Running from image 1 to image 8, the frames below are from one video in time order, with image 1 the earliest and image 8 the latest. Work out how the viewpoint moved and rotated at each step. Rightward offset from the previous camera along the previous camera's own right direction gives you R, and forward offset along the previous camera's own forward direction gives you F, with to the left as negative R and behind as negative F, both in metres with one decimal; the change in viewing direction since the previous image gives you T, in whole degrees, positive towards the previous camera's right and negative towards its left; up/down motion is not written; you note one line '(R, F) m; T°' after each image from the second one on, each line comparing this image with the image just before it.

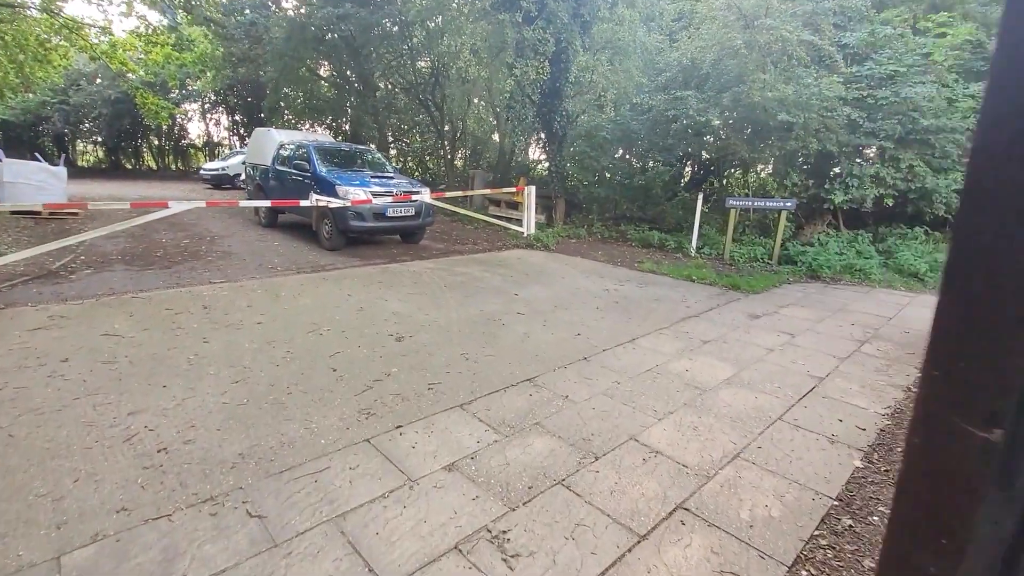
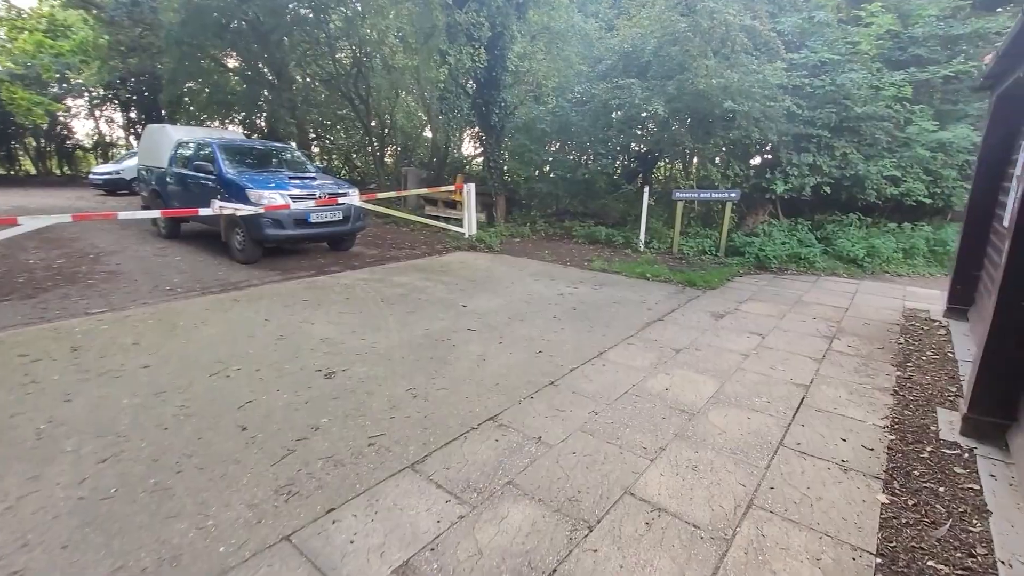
(-0.1, +0.6) m; +7°
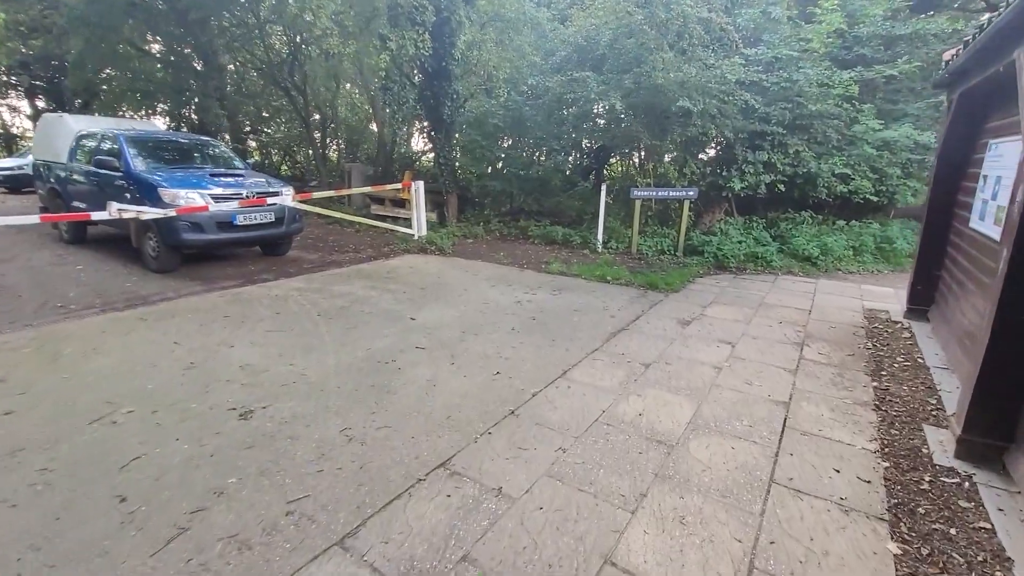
(0.0, +0.5) m; +5°
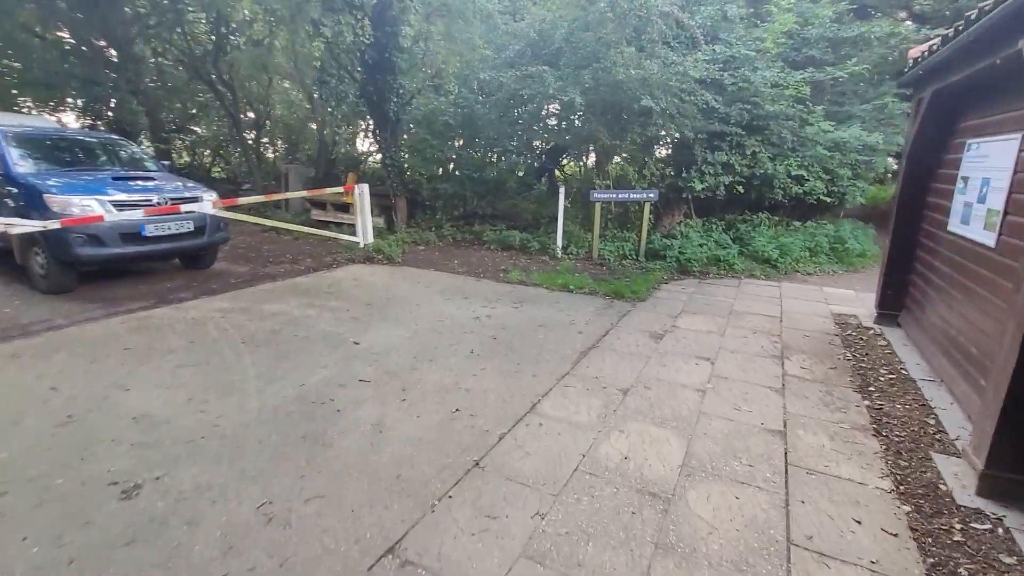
(0.0, +0.5) m; +5°
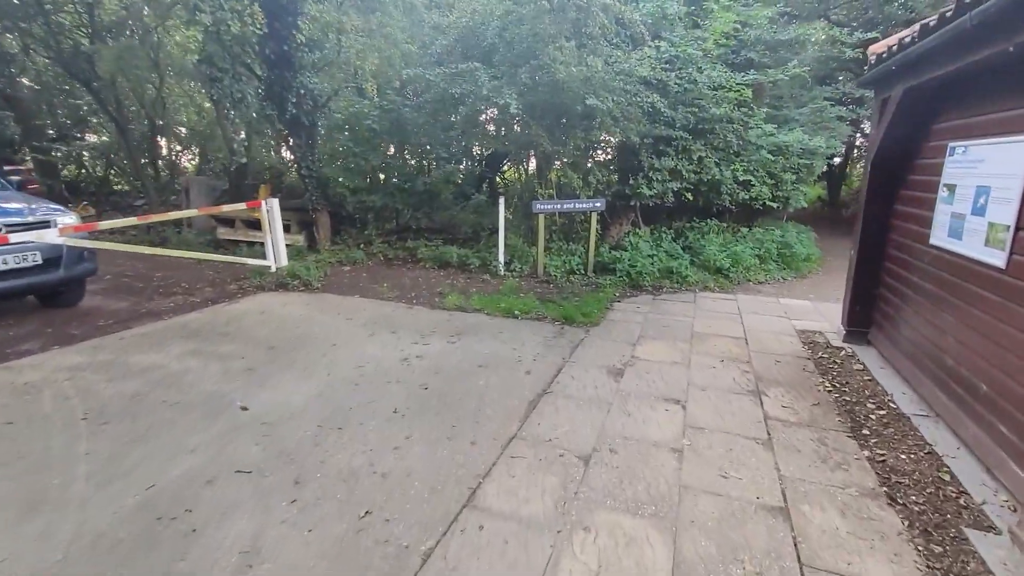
(+0.1, +0.7) m; +6°
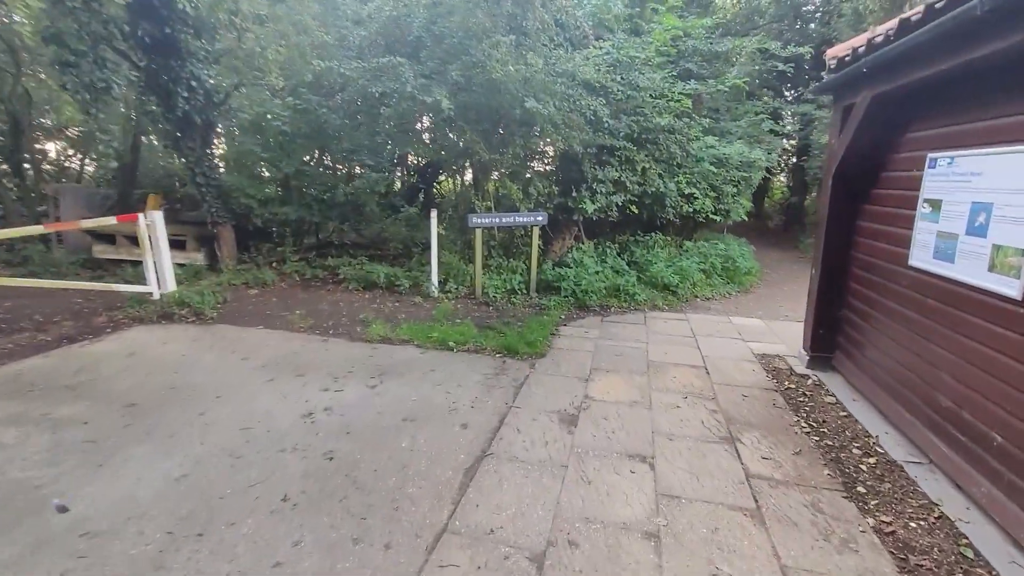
(+0.1, +0.7) m; +7°
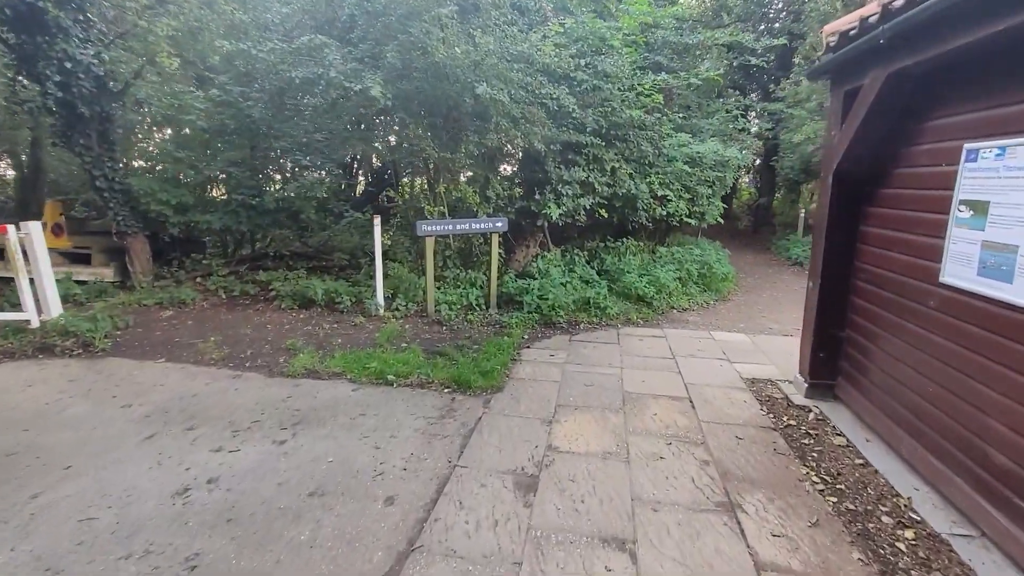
(+0.2, +0.7) m; +3°
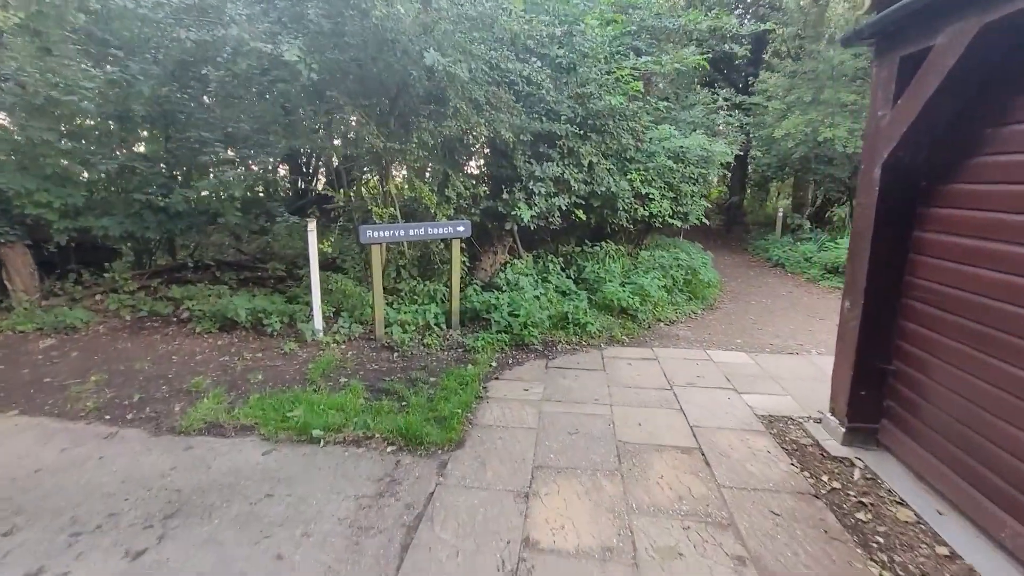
(+0.1, +0.8) m; +4°
